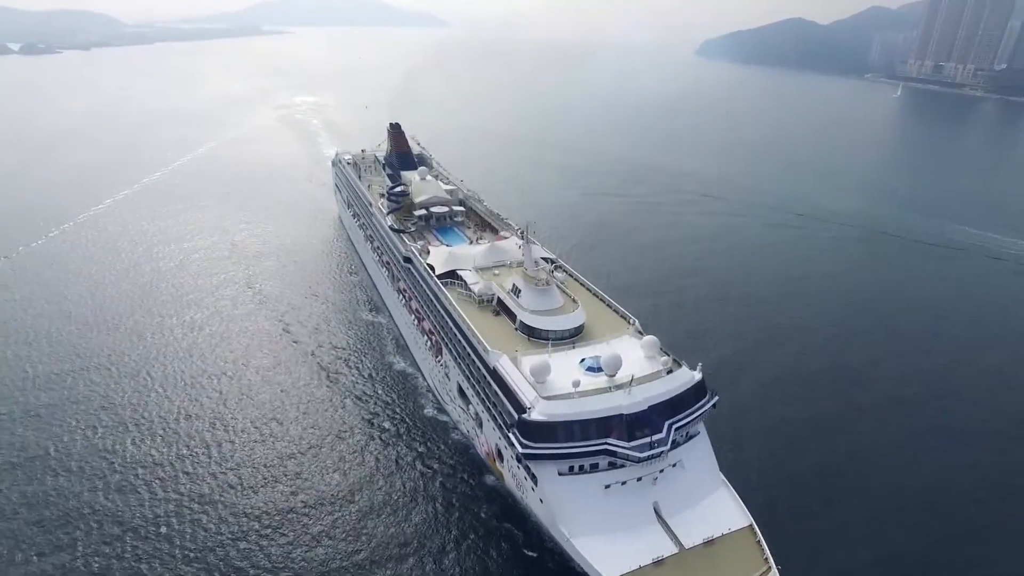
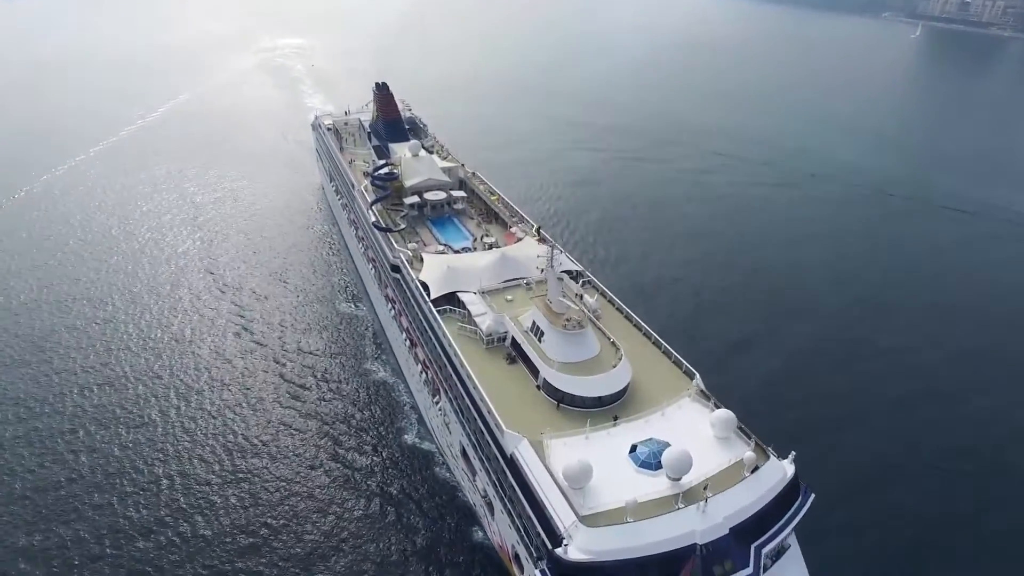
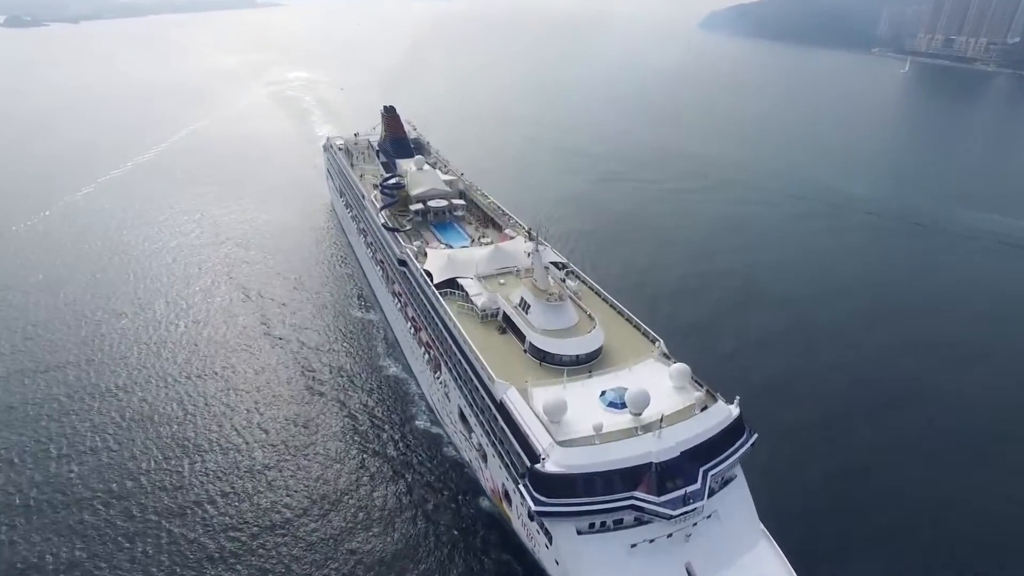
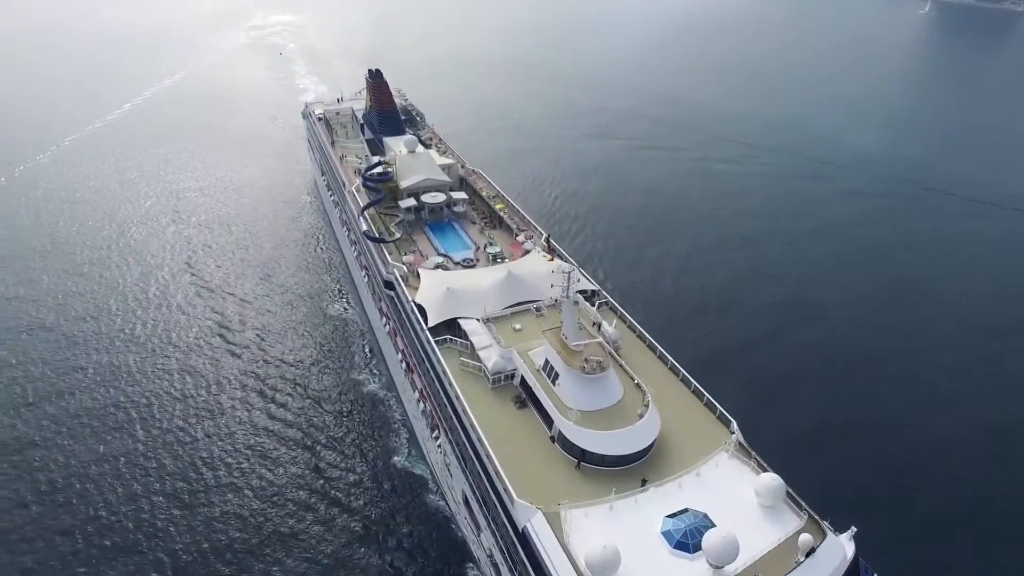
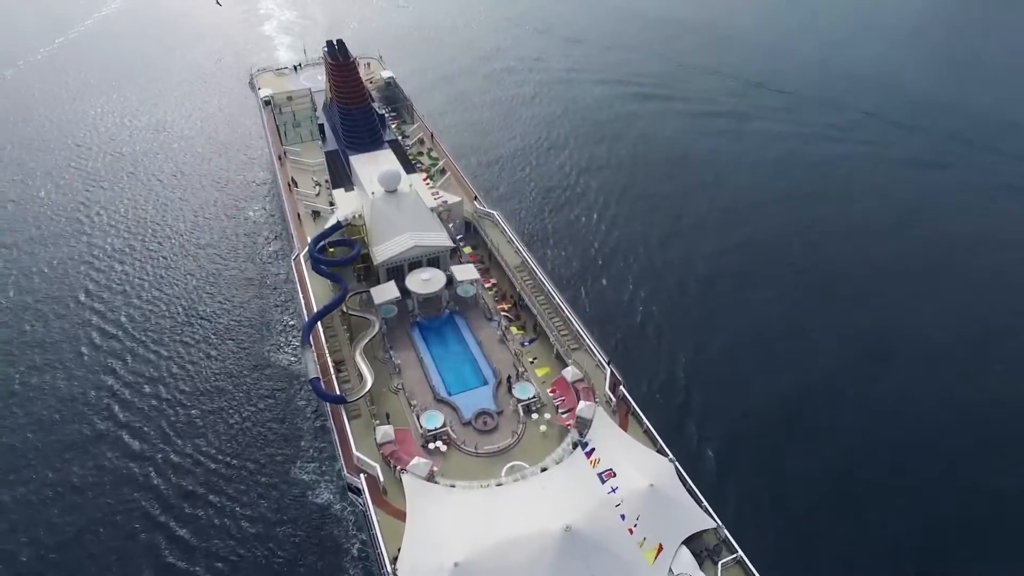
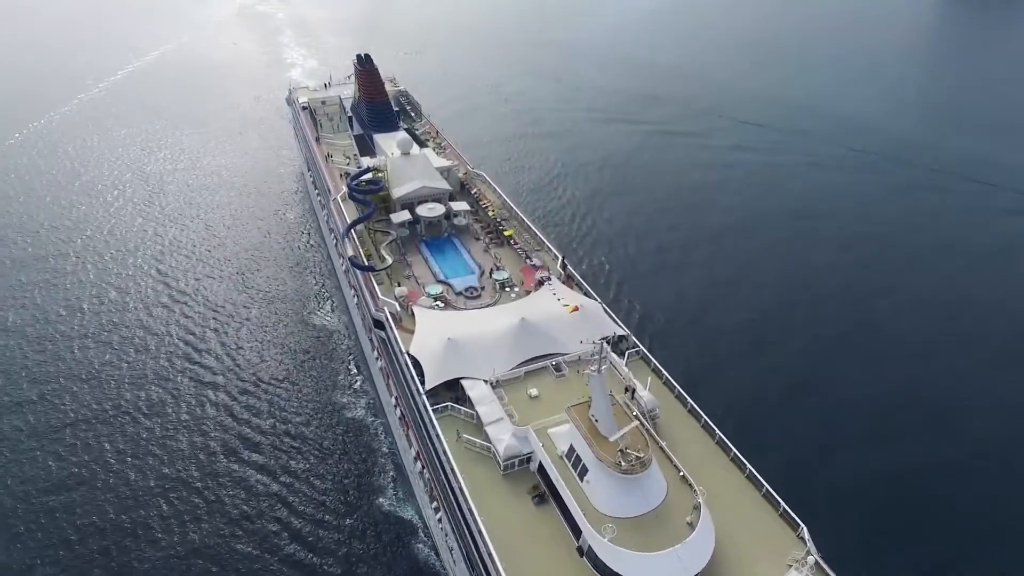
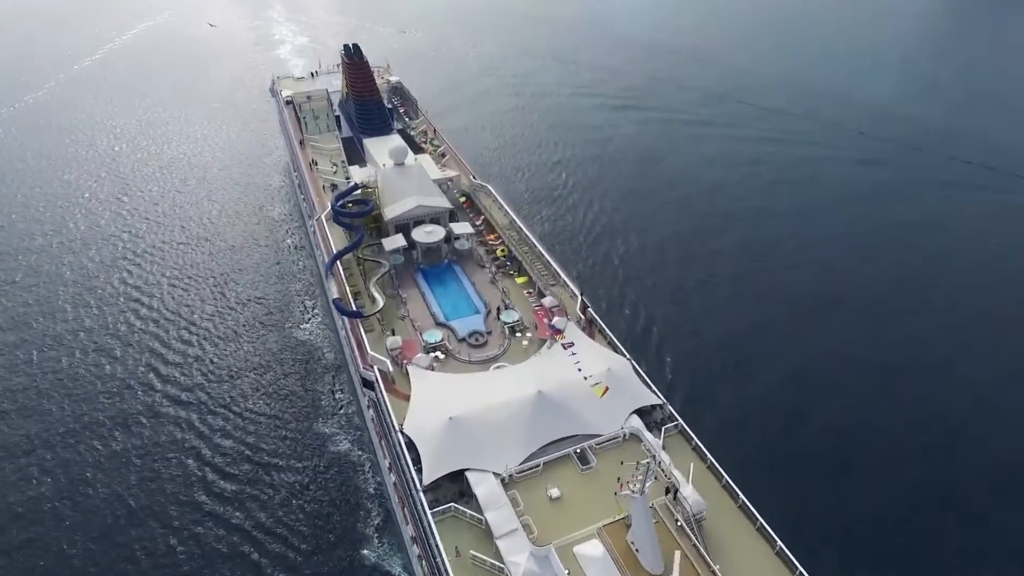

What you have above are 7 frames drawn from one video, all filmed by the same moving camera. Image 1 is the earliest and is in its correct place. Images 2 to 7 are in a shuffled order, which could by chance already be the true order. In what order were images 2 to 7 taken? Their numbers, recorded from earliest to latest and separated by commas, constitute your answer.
3, 2, 4, 6, 7, 5
